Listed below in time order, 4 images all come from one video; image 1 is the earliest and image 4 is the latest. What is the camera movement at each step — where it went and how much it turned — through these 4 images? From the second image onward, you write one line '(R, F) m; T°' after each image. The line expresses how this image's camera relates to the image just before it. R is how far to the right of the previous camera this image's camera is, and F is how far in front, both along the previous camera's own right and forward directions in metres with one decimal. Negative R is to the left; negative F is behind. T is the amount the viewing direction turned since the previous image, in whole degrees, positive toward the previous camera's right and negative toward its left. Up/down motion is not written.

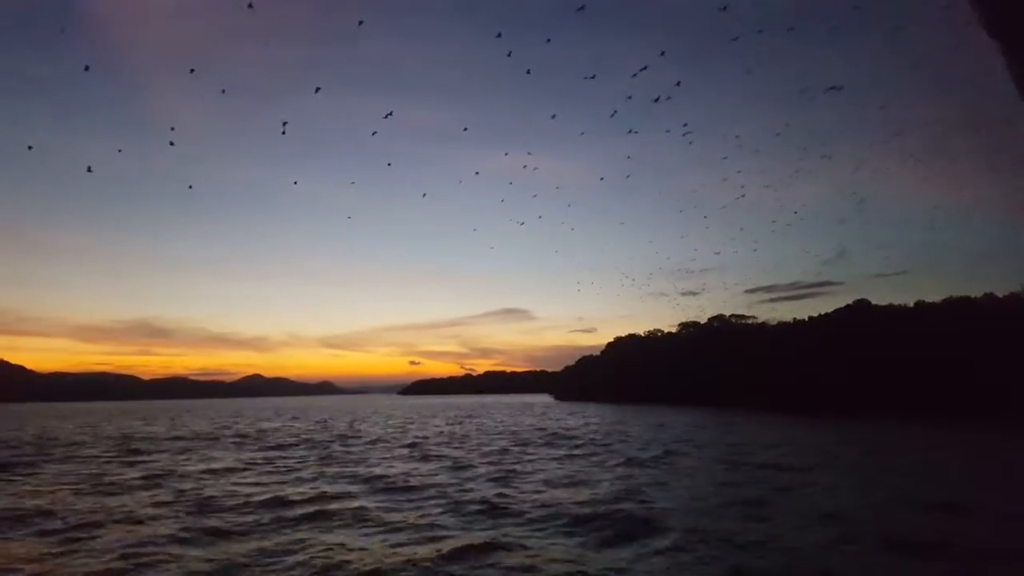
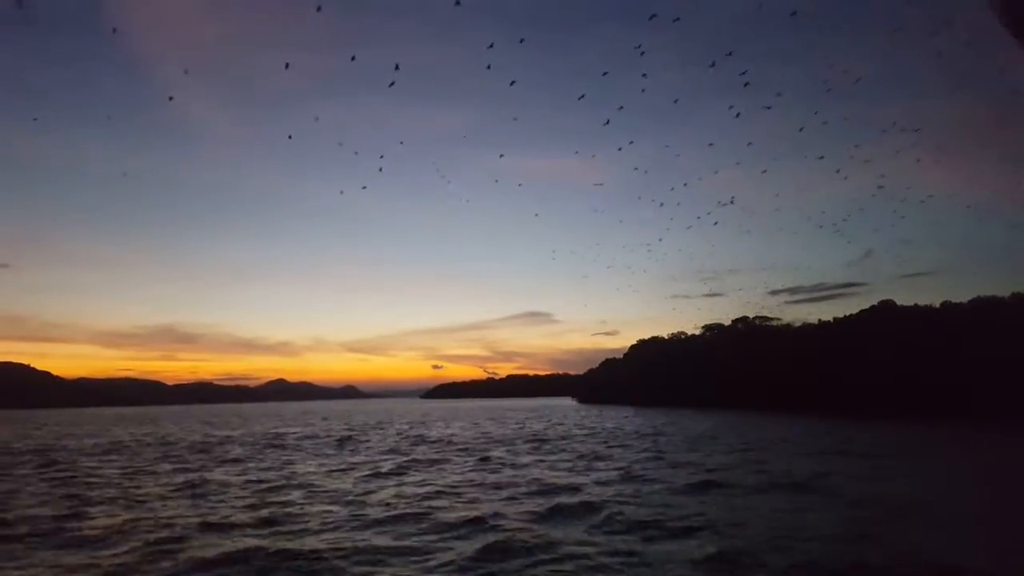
(-2.8, -2.5) m; -1°
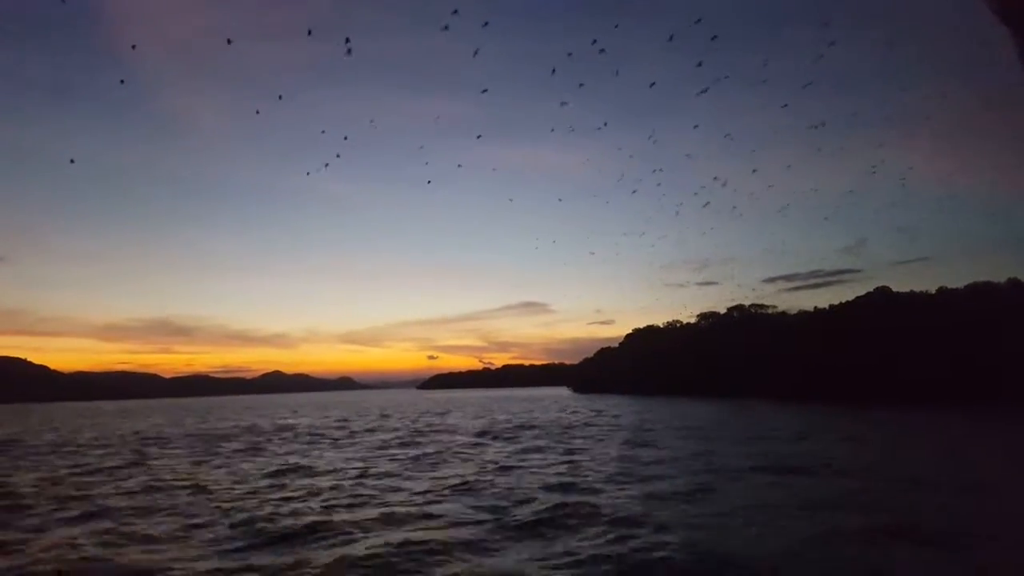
(+1.0, +1.5) m; 0°
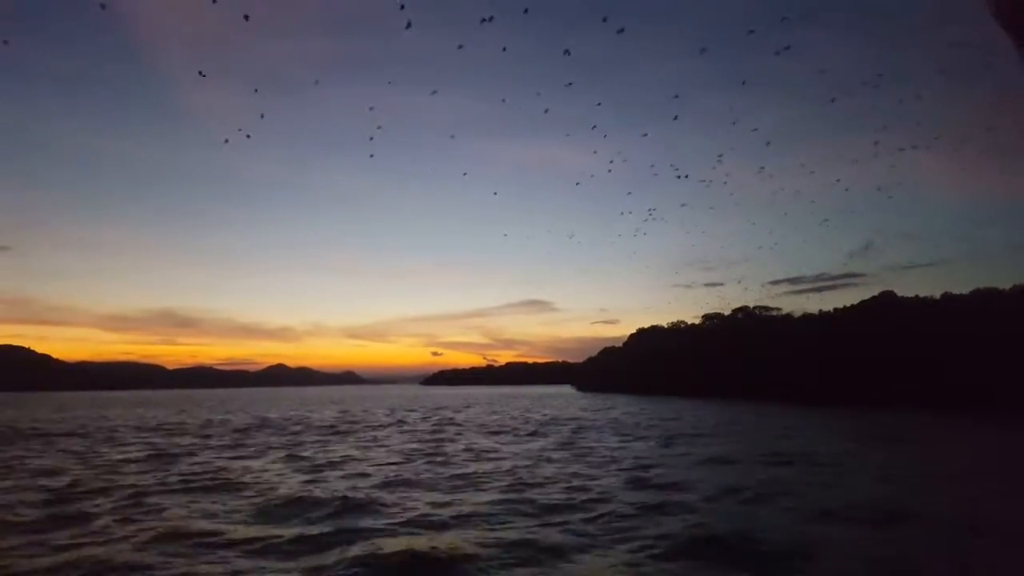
(-0.5, -1.1) m; 0°
